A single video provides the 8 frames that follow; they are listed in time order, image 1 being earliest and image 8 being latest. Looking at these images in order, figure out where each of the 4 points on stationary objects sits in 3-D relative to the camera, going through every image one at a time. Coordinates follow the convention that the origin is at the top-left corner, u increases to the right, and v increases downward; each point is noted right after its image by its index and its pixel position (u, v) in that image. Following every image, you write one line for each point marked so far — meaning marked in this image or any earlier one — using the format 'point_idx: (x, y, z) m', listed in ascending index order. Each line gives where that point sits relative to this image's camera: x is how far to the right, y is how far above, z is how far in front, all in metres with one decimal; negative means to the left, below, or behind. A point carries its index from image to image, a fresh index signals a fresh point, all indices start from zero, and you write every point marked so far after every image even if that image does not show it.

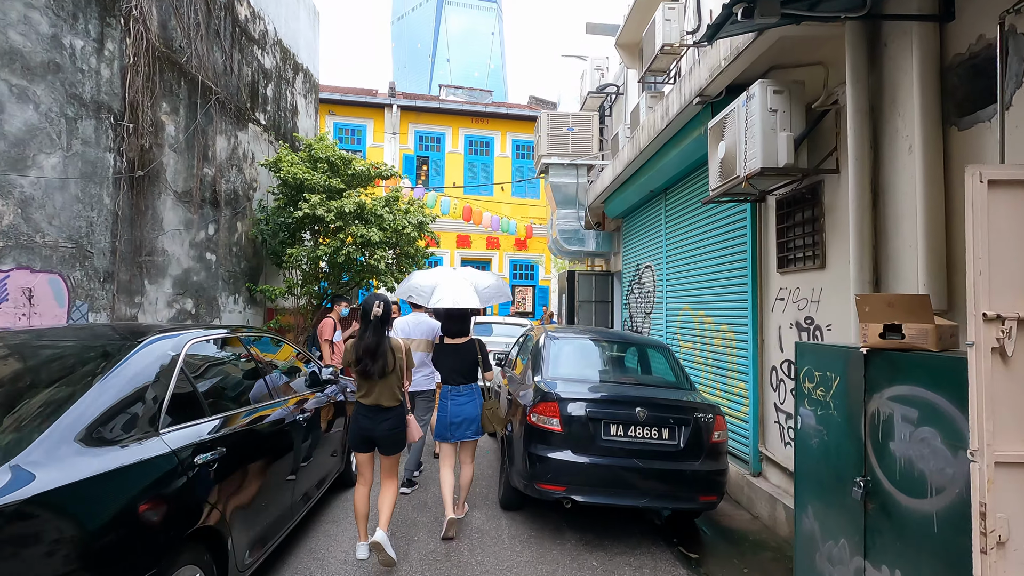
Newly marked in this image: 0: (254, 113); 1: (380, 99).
0: (-4.1, +2.8, +8.5) m
1: (-4.5, +6.4, +18.2) m
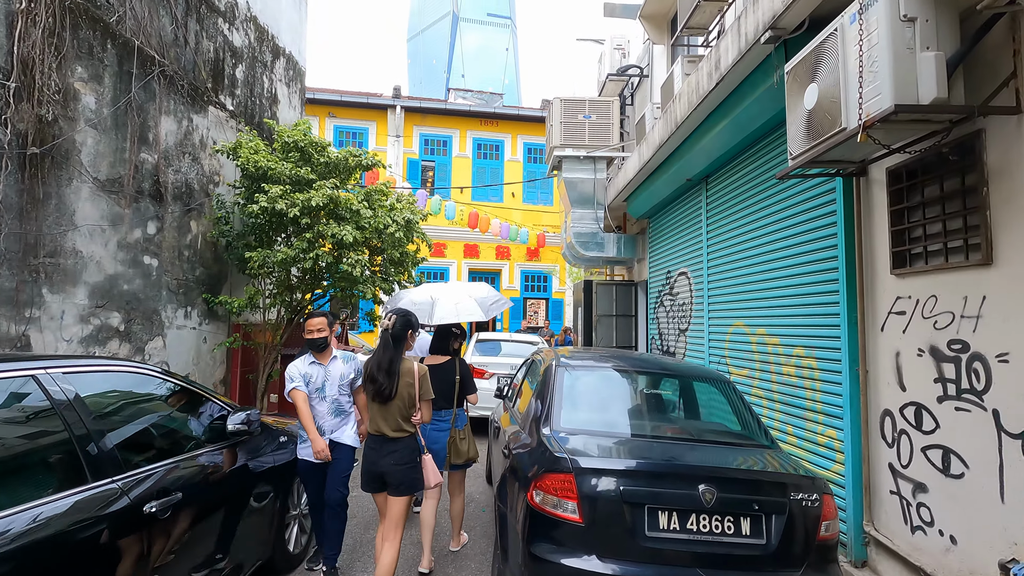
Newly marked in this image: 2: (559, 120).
0: (-4.0, +2.6, +7.3) m
1: (-4.1, +6.0, +17.1) m
2: (+0.8, +2.8, +8.8) m
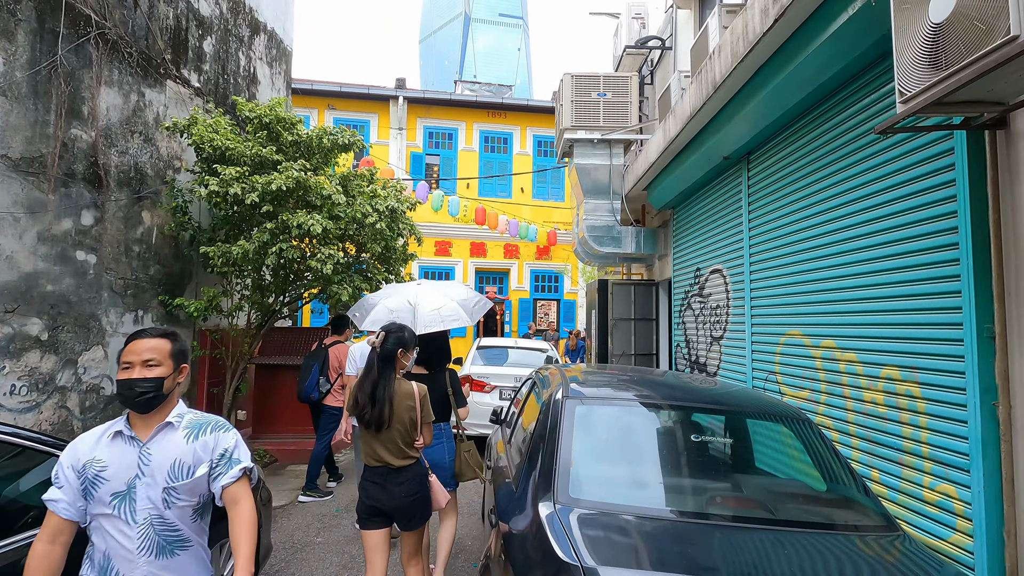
0: (-4.0, +2.6, +6.4) m
1: (-3.9, +6.0, +16.2) m
2: (+0.8, +2.8, +7.8) m
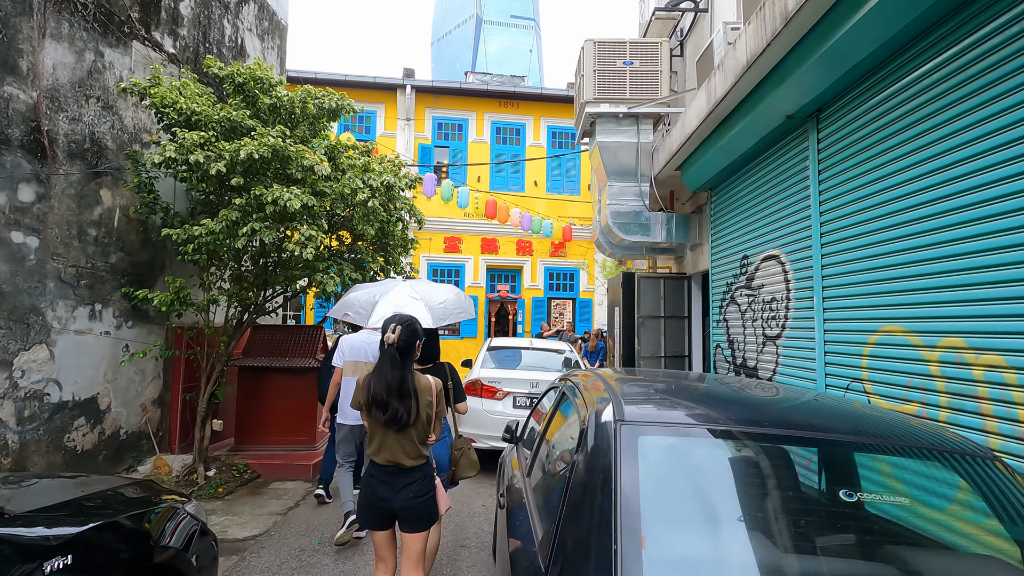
0: (-3.8, +2.7, +5.6) m
1: (-3.5, +6.0, +15.4) m
2: (+1.0, +2.8, +6.9) m
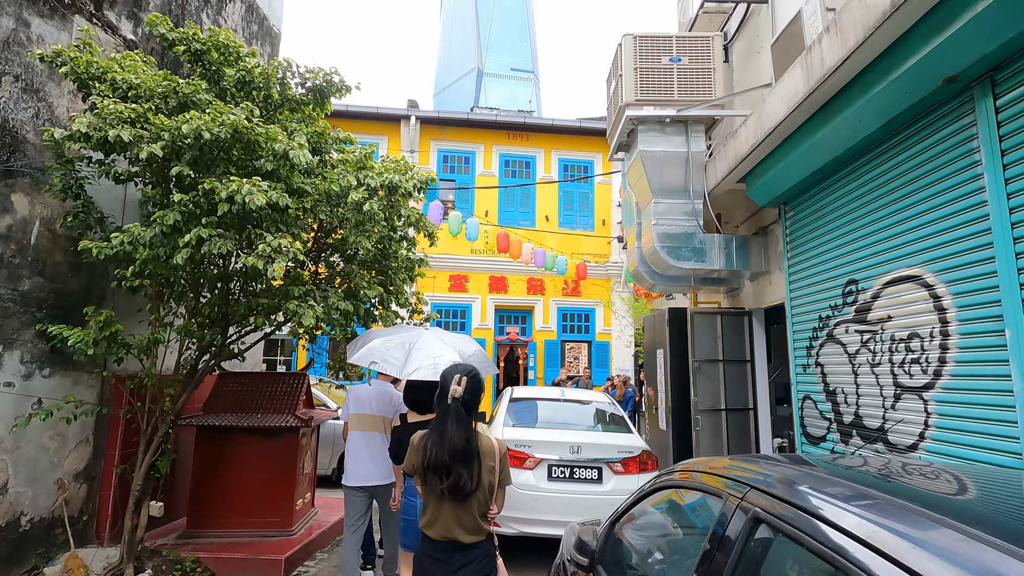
0: (-3.5, +2.4, +4.6) m
1: (-3.2, +4.9, +14.6) m
2: (+1.3, +2.4, +5.9) m
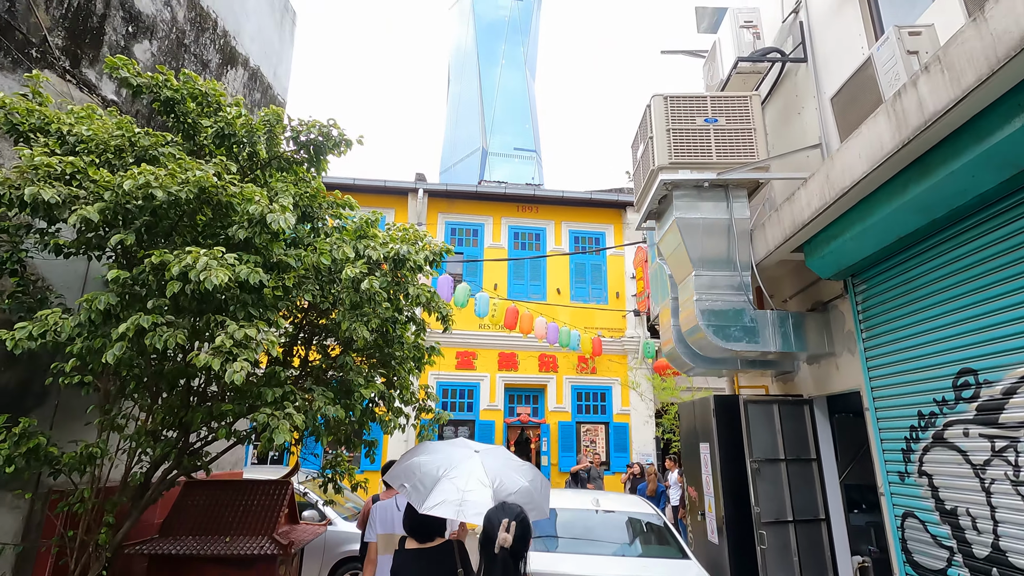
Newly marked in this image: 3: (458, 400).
0: (-3.3, +1.7, +4.1) m
1: (-3.0, +2.8, +14.4) m
2: (+1.5, +1.6, +5.4) m
3: (-1.4, -2.8, +13.5) m
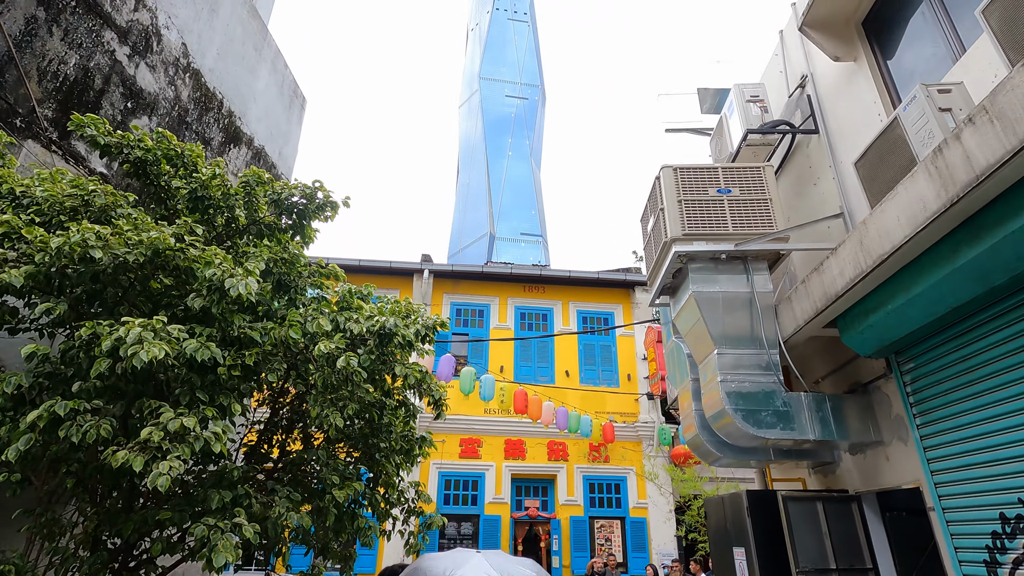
0: (-3.3, +1.1, +3.9) m
1: (-2.8, +0.7, +14.3) m
2: (+1.6, +0.9, +5.1) m
3: (-1.2, -4.8, +12.6) m
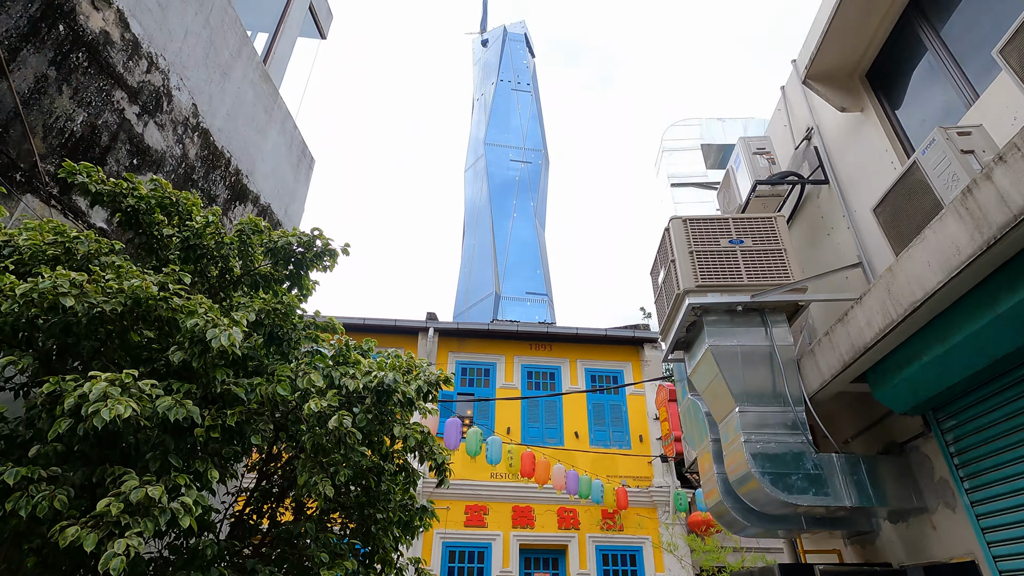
0: (-3.2, +0.7, +3.9) m
1: (-2.6, -0.9, +14.1) m
2: (+1.6, +0.4, +5.0) m
3: (-1.0, -6.1, +11.8) m
